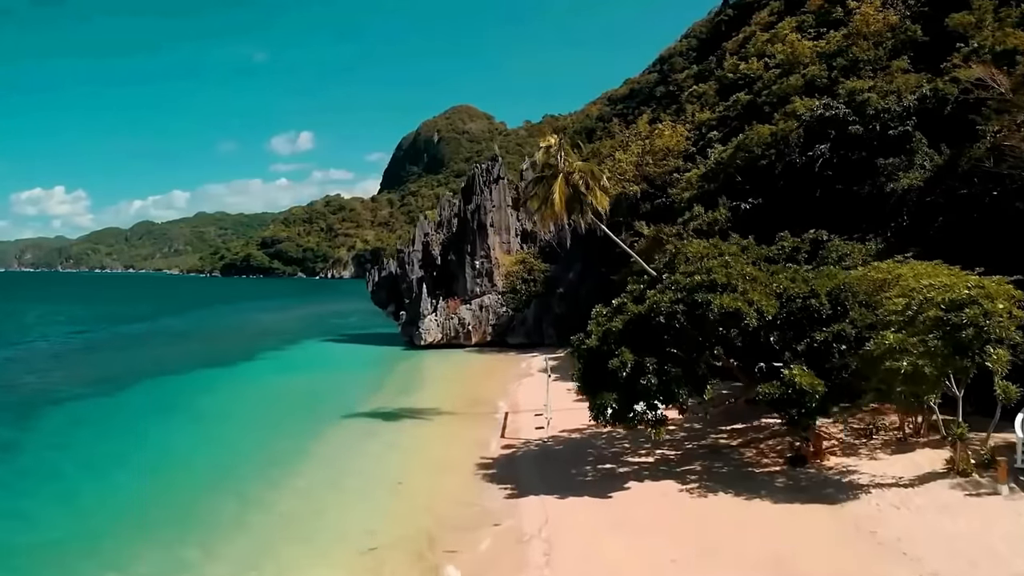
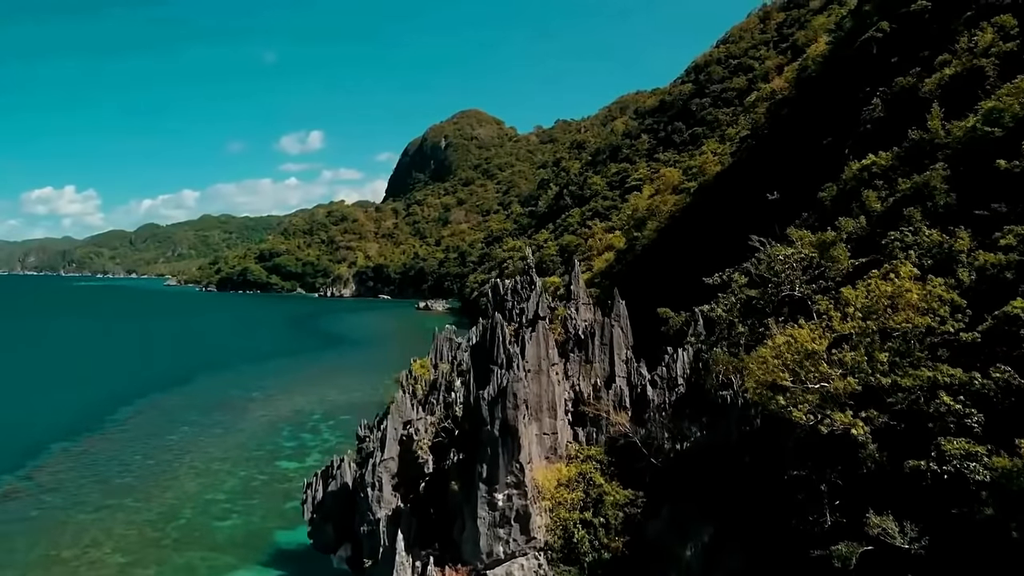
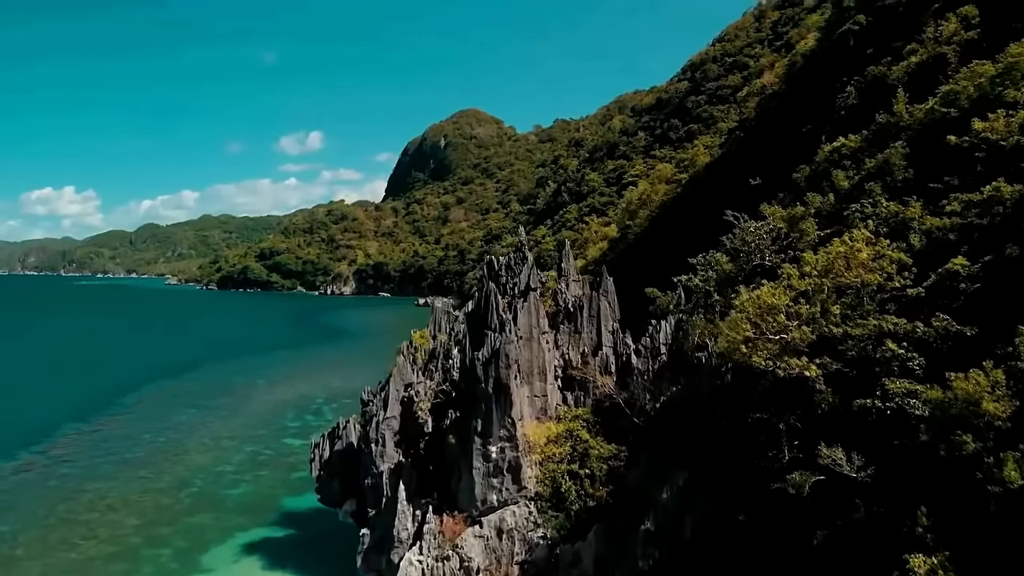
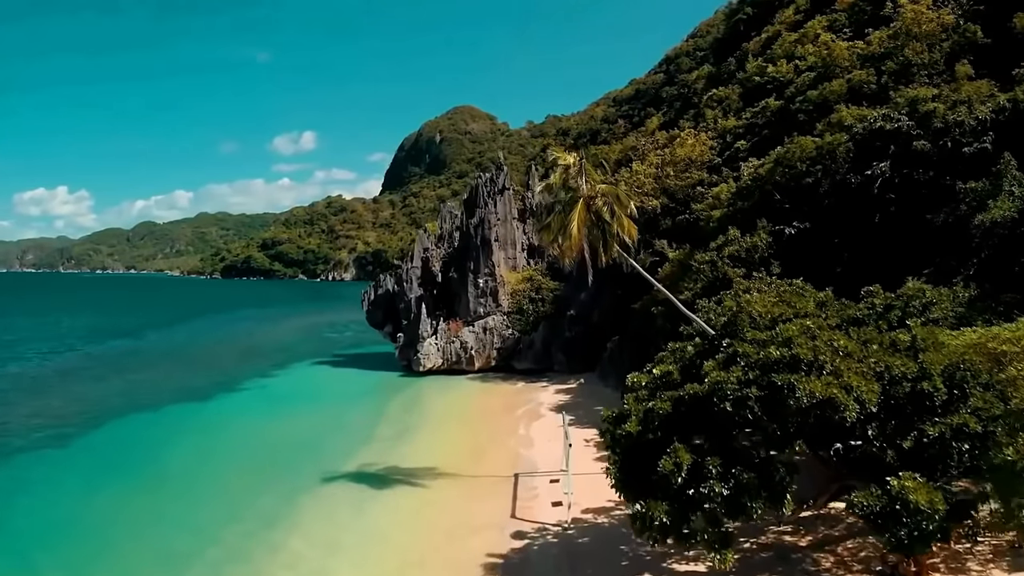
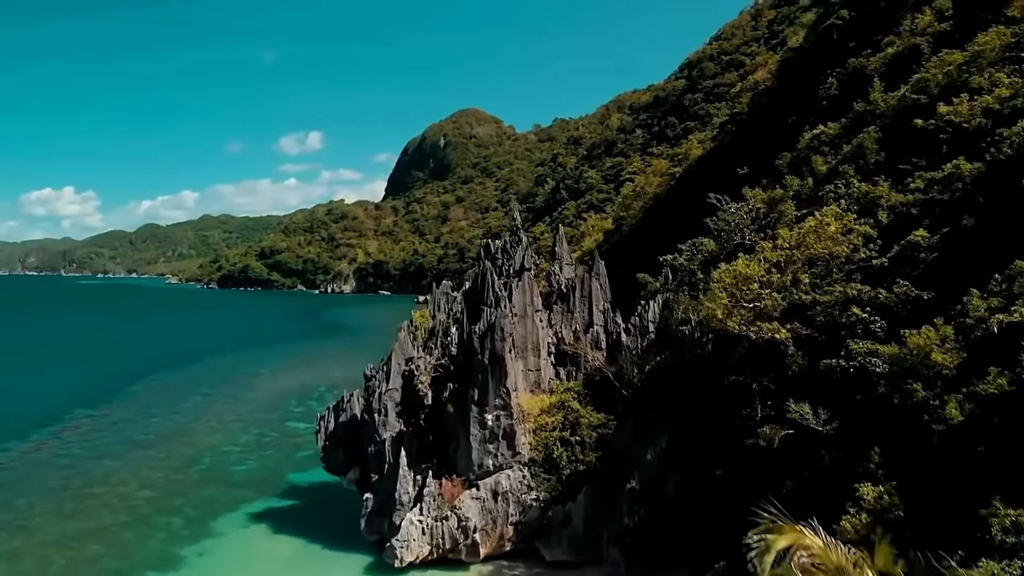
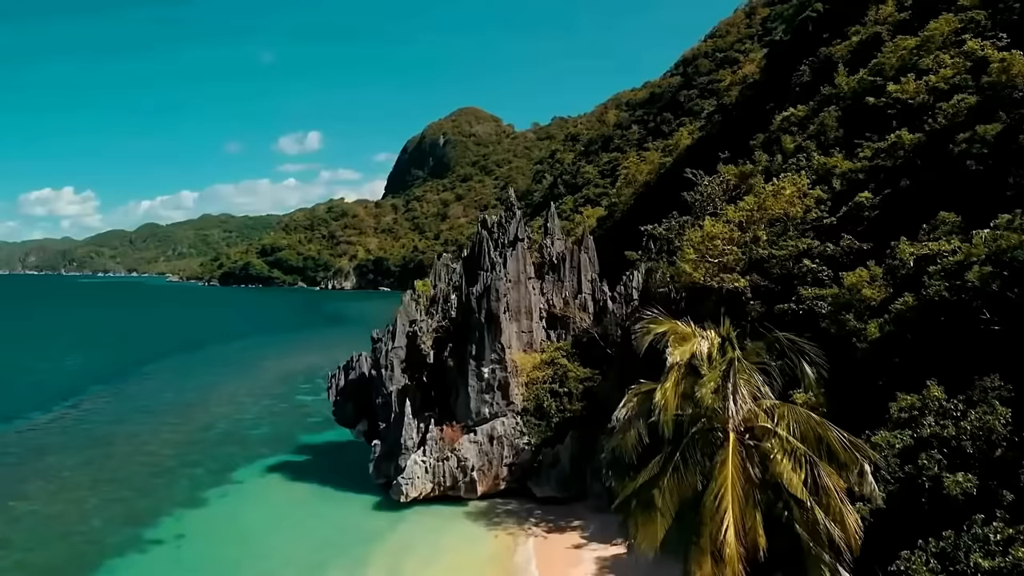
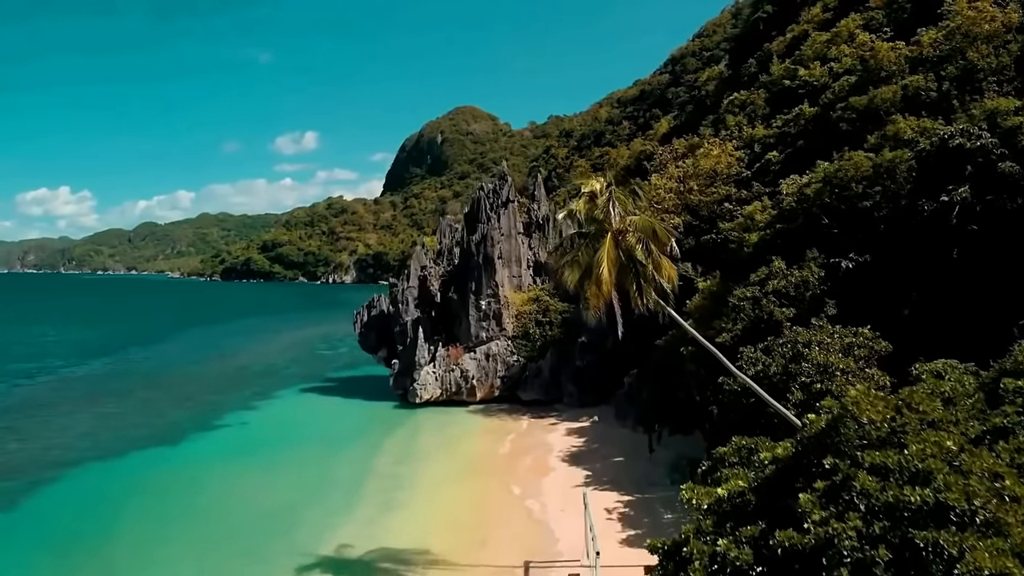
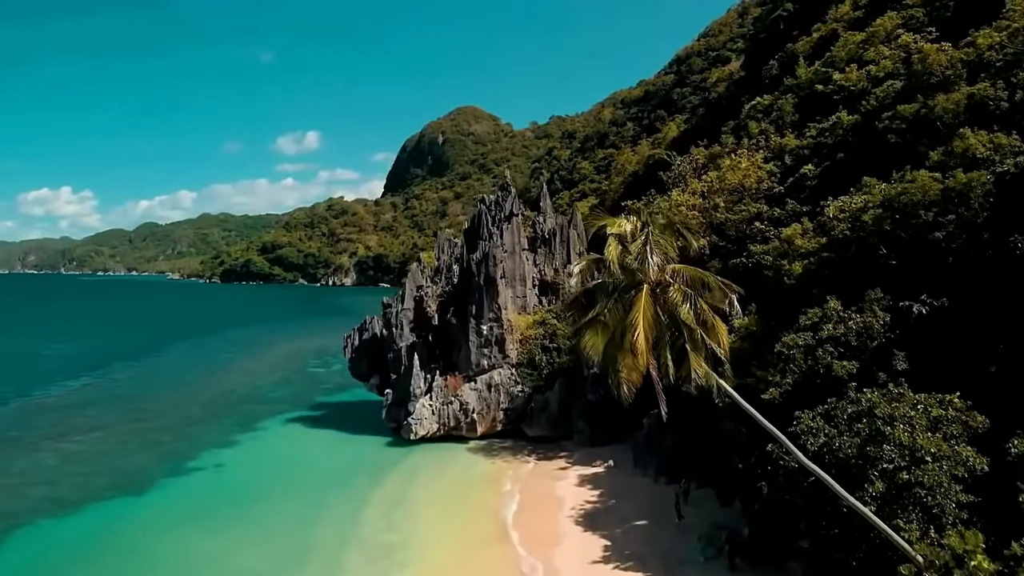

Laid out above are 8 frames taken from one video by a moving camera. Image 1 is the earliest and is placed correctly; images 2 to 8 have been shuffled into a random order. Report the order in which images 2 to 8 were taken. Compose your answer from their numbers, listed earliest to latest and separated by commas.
4, 7, 8, 6, 5, 3, 2
